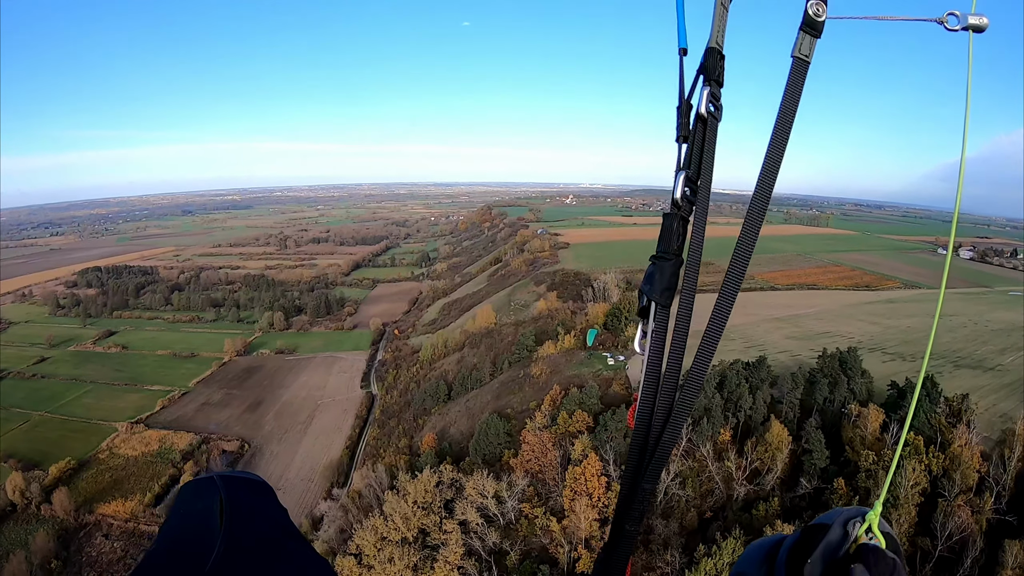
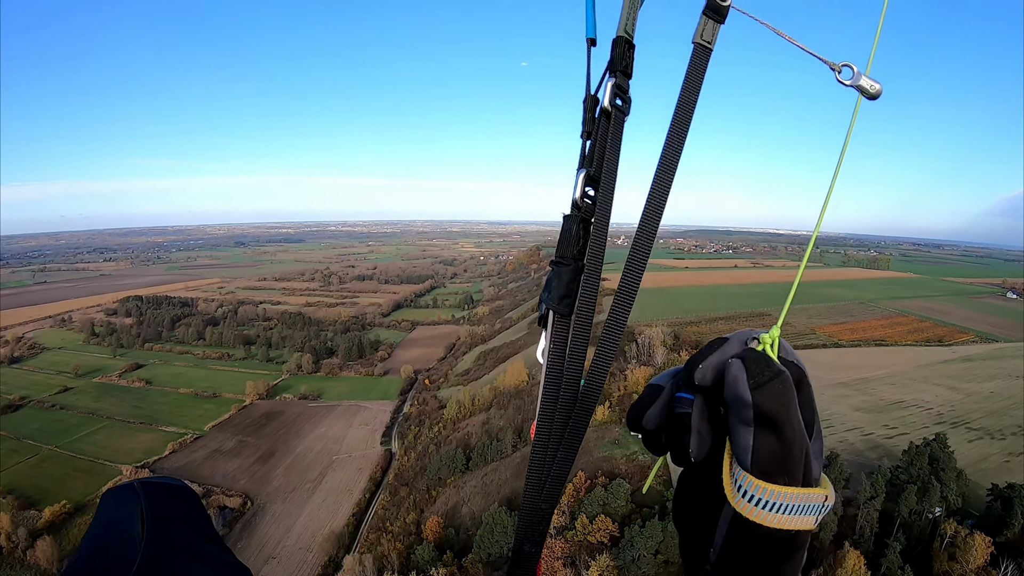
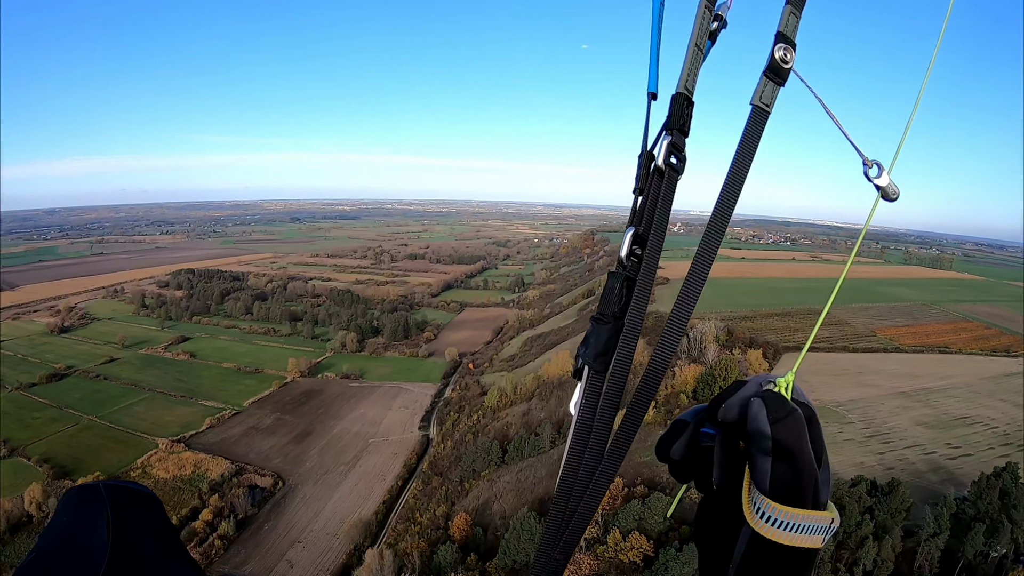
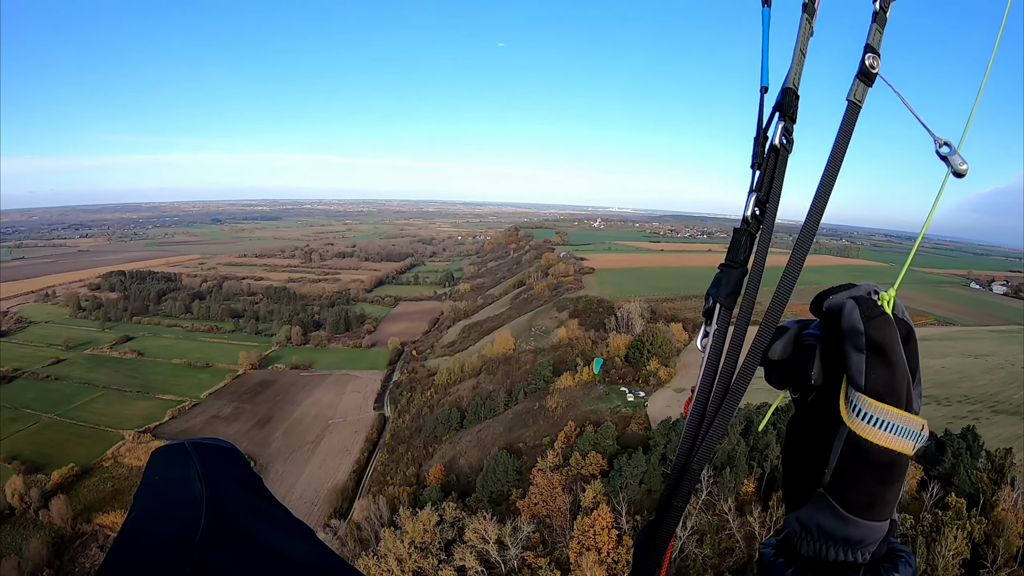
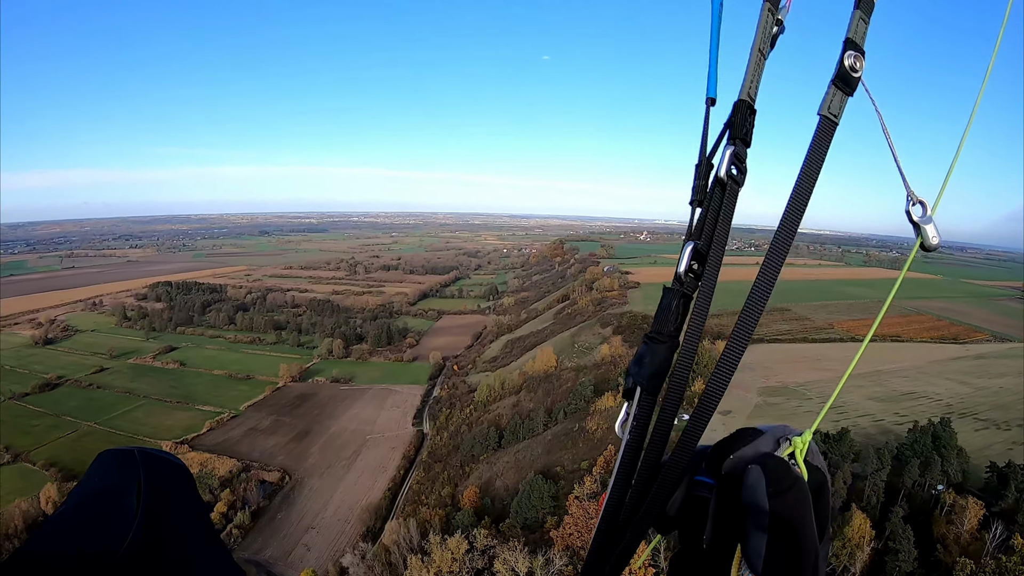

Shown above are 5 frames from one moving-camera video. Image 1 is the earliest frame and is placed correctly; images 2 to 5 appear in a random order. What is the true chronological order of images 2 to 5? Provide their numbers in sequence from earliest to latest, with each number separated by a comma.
4, 5, 2, 3
